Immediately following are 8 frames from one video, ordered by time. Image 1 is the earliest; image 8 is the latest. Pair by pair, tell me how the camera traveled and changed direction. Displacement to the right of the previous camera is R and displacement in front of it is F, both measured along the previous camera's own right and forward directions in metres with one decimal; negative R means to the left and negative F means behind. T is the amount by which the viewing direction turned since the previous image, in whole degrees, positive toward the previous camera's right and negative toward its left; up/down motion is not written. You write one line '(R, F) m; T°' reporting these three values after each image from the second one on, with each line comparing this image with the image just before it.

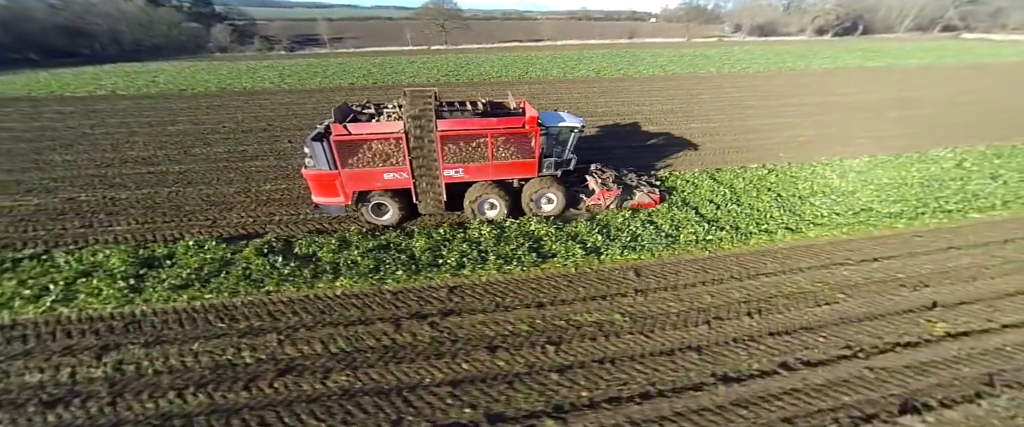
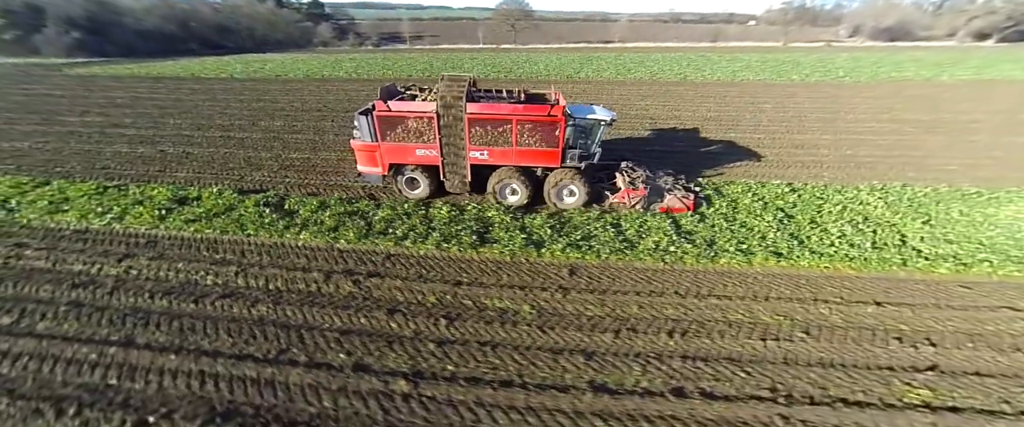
(+2.5, +0.1) m; -13°
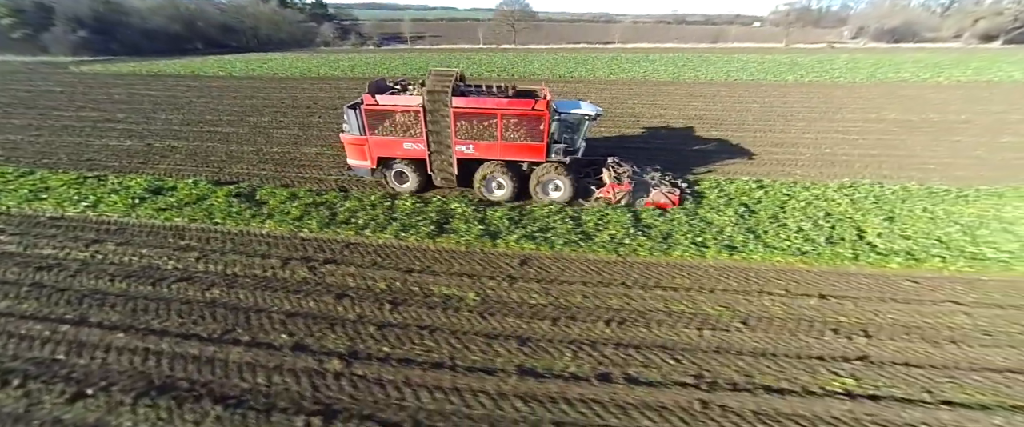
(+1.0, -0.1) m; -1°
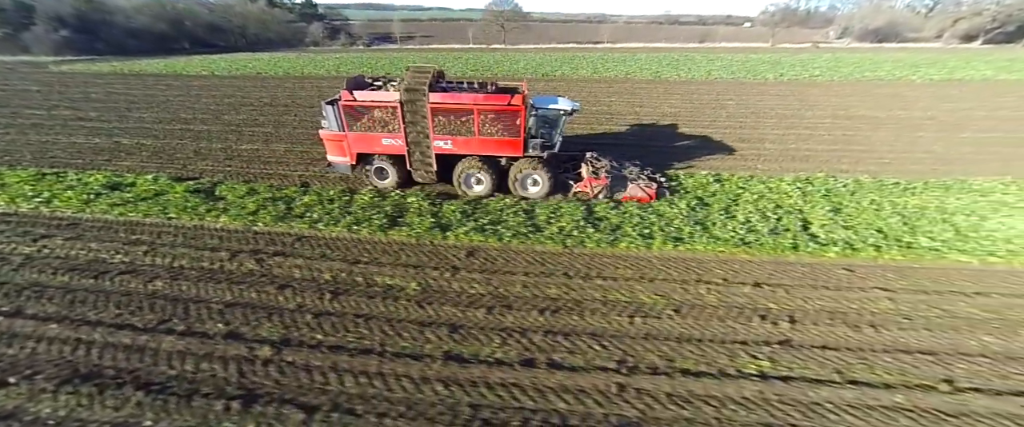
(+0.9, -0.1) m; 0°
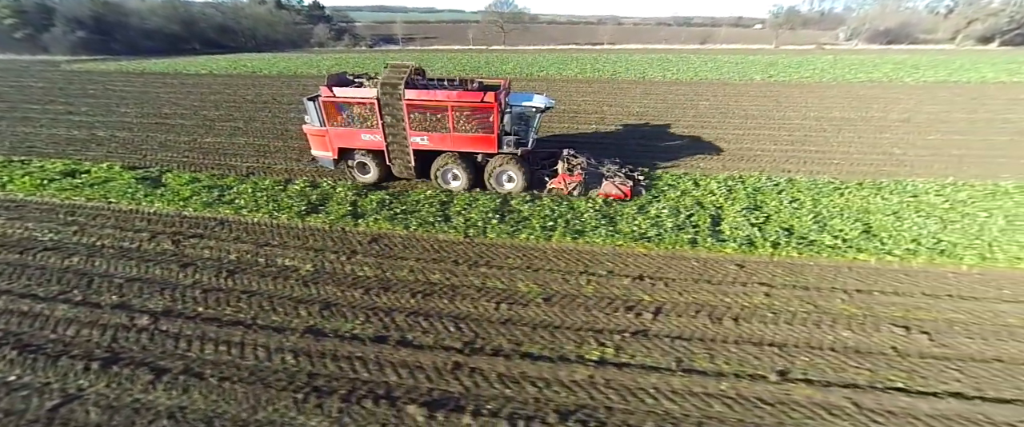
(+2.2, -0.2) m; -2°
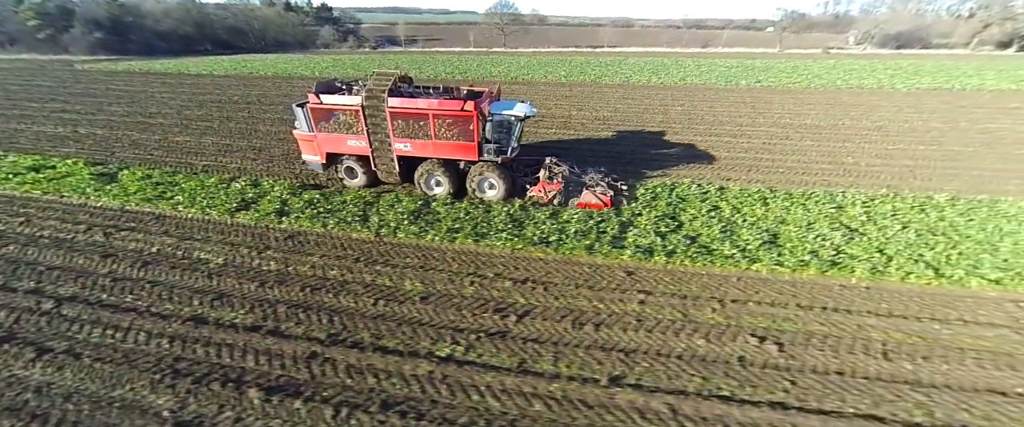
(+2.2, -0.2) m; -2°
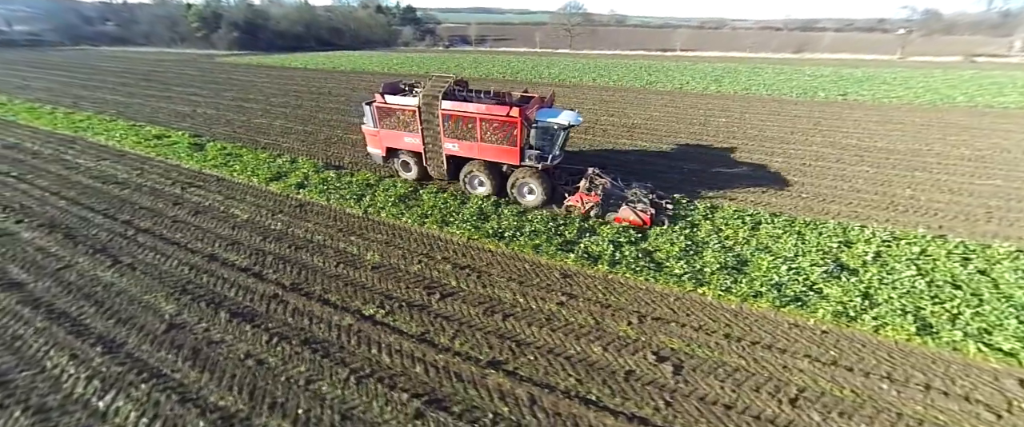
(+2.4, -0.2) m; -12°
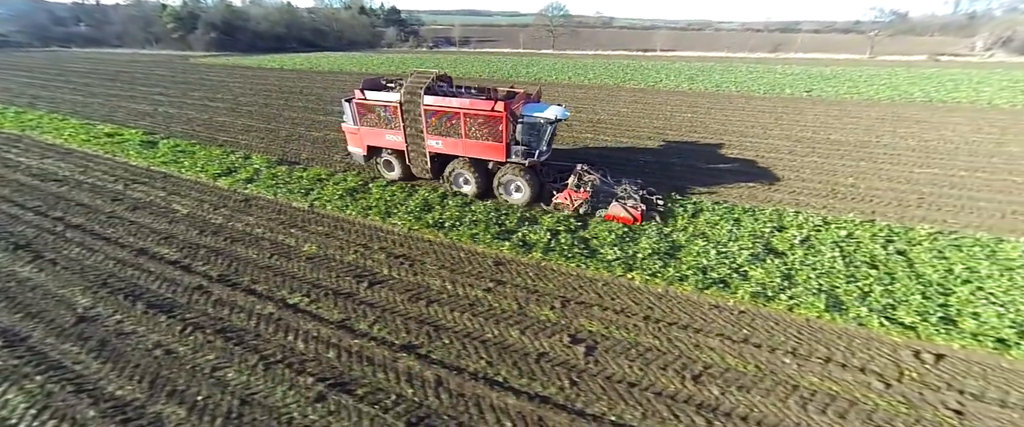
(+1.1, 0.0) m; +1°
